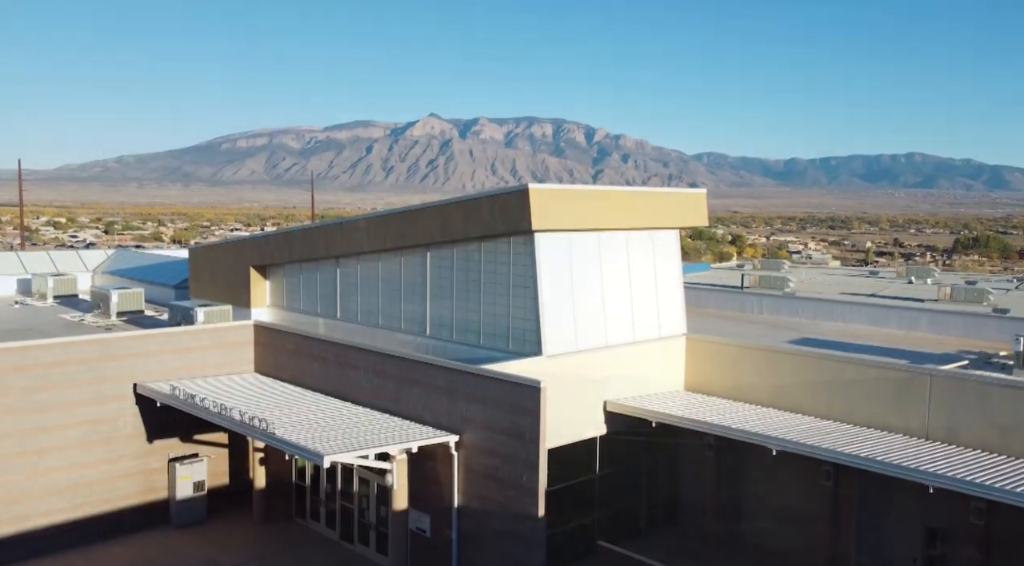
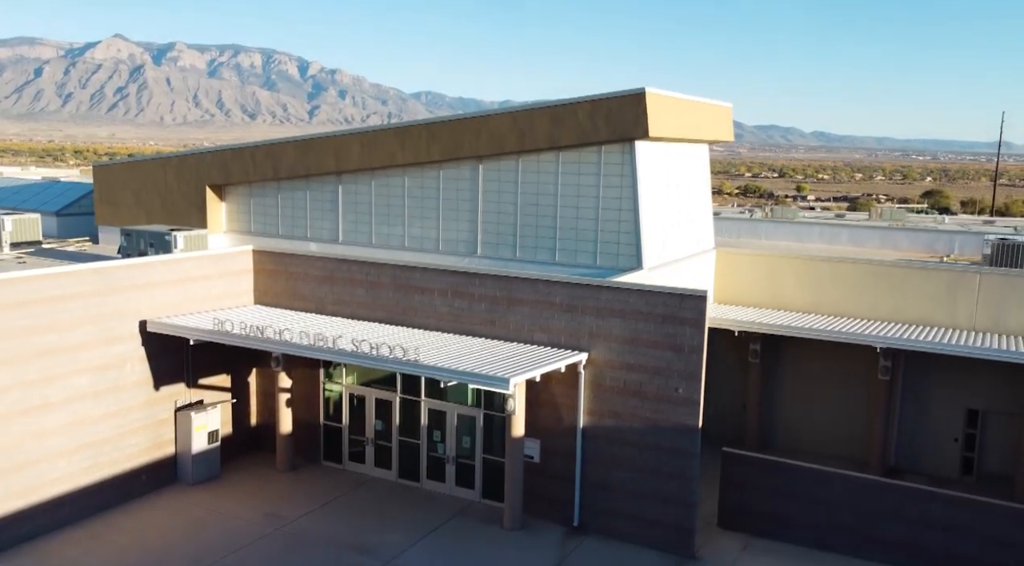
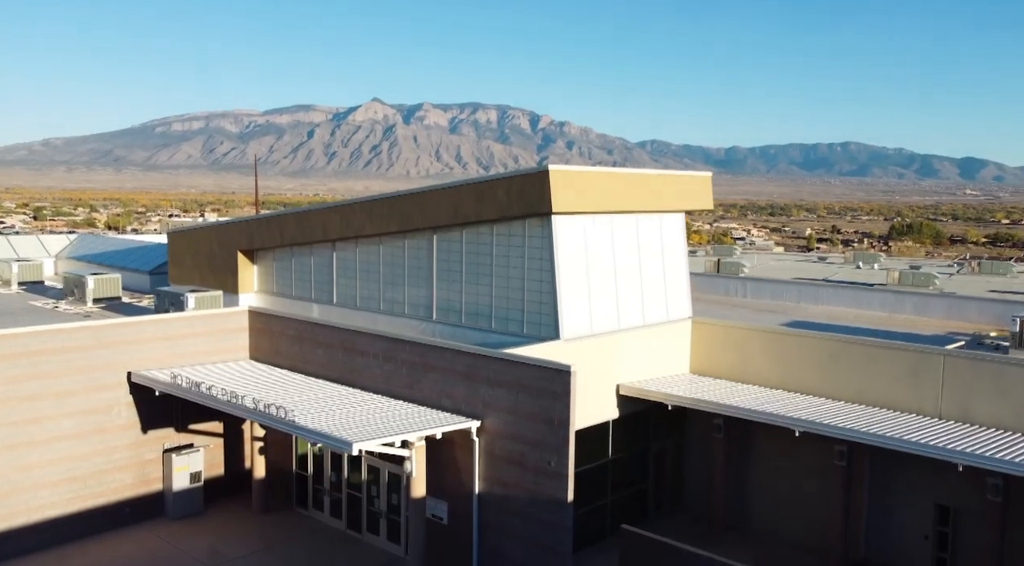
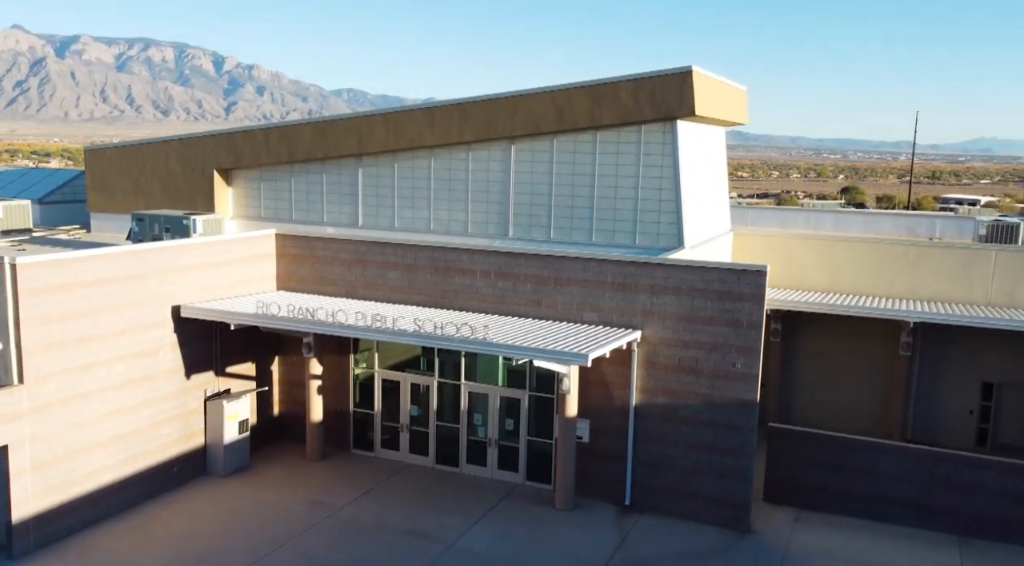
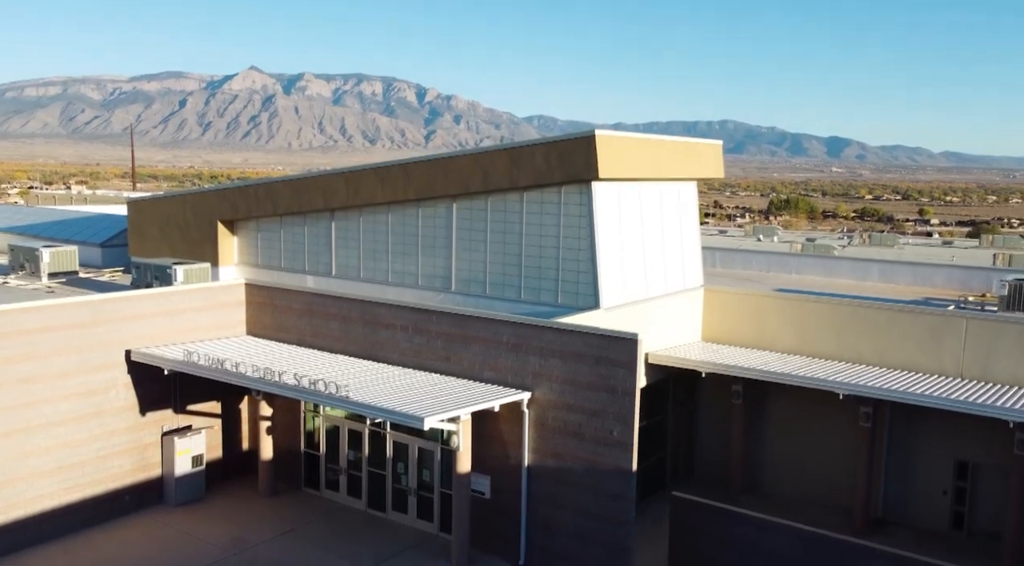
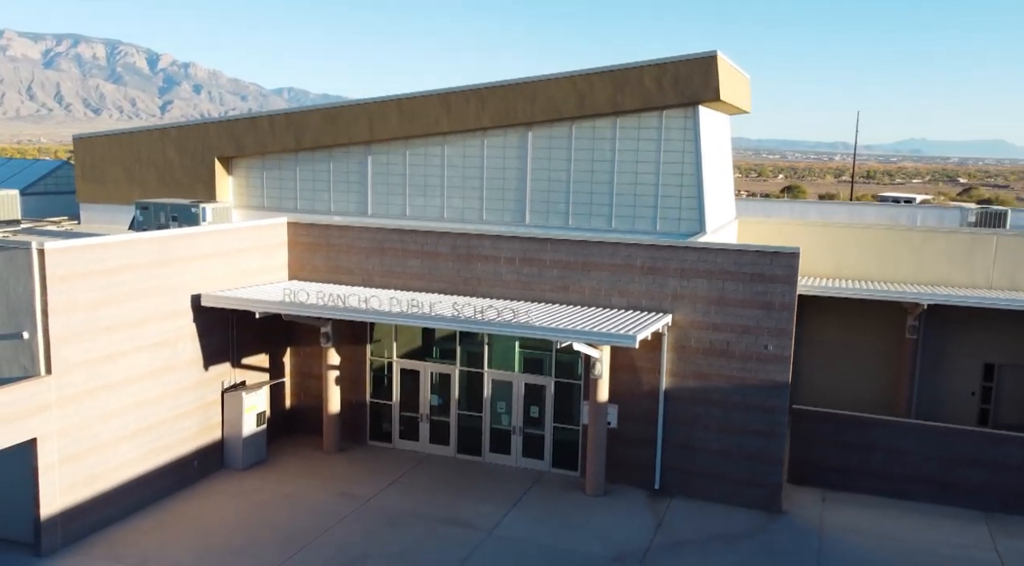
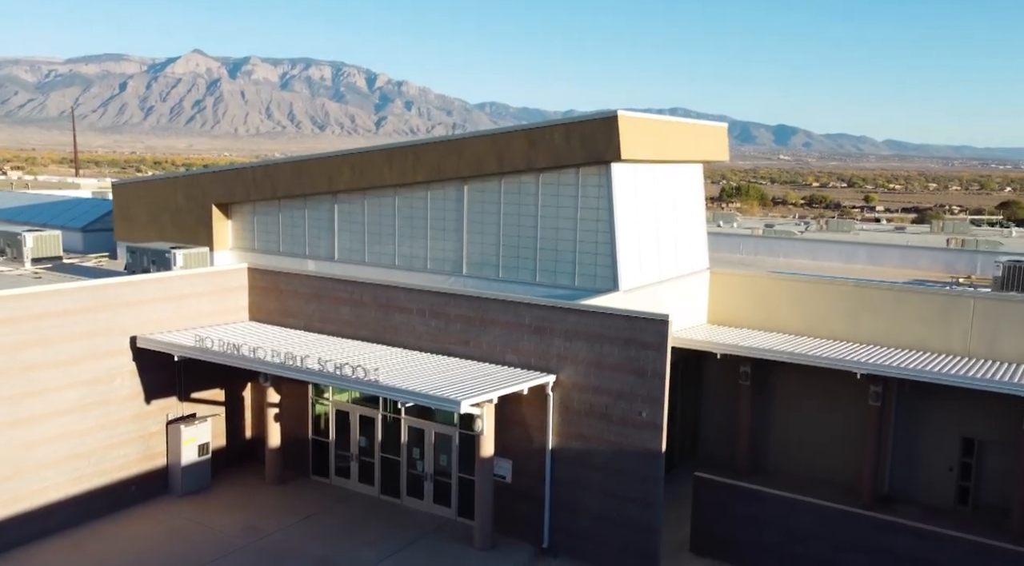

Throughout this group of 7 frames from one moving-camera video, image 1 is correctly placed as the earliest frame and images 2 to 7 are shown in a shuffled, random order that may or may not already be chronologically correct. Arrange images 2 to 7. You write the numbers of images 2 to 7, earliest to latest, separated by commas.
3, 5, 7, 2, 4, 6
